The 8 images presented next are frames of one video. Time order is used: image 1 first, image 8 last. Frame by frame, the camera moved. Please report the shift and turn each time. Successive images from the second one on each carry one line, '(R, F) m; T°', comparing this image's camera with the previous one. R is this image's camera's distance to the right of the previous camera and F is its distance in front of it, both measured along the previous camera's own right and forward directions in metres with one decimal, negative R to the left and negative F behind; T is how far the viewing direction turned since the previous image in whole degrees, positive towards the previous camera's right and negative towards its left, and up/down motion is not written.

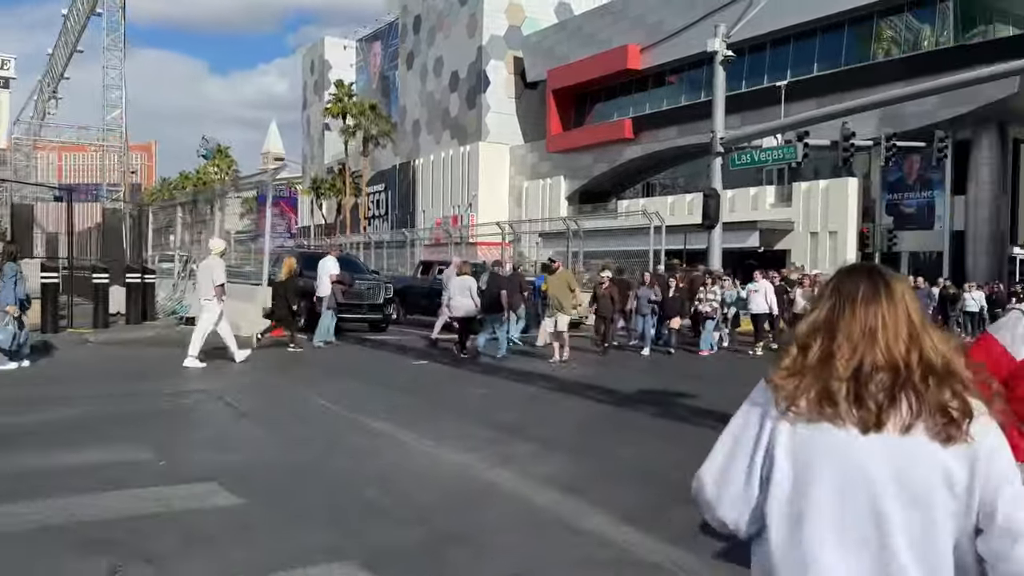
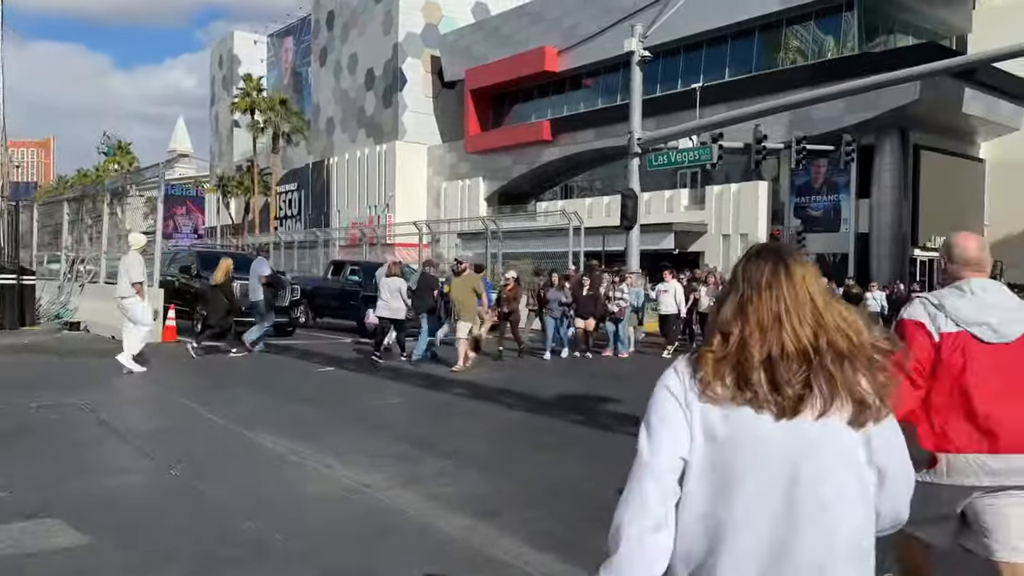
(0.0, +0.6) m; +6°
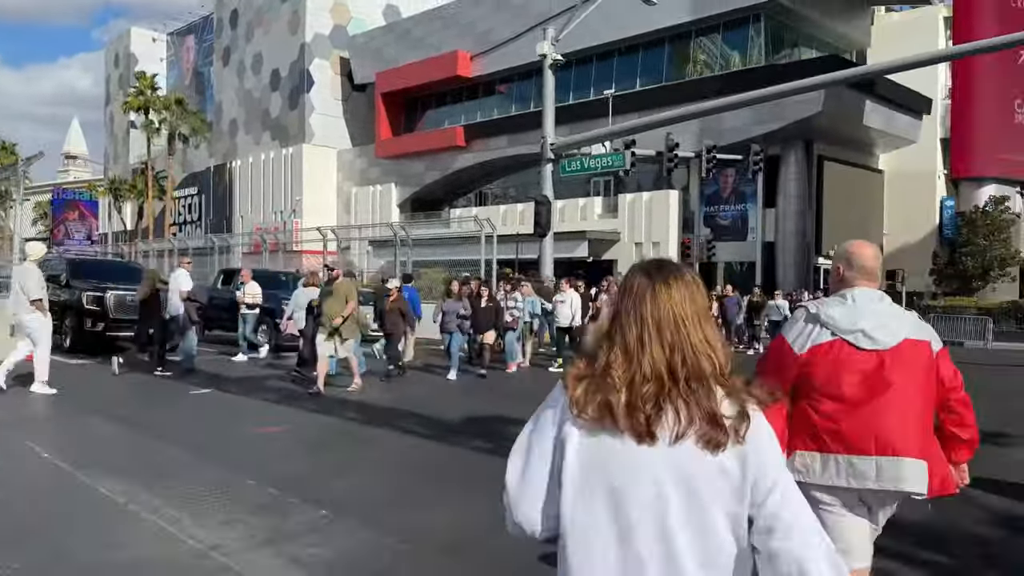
(+0.1, +0.8) m; +6°
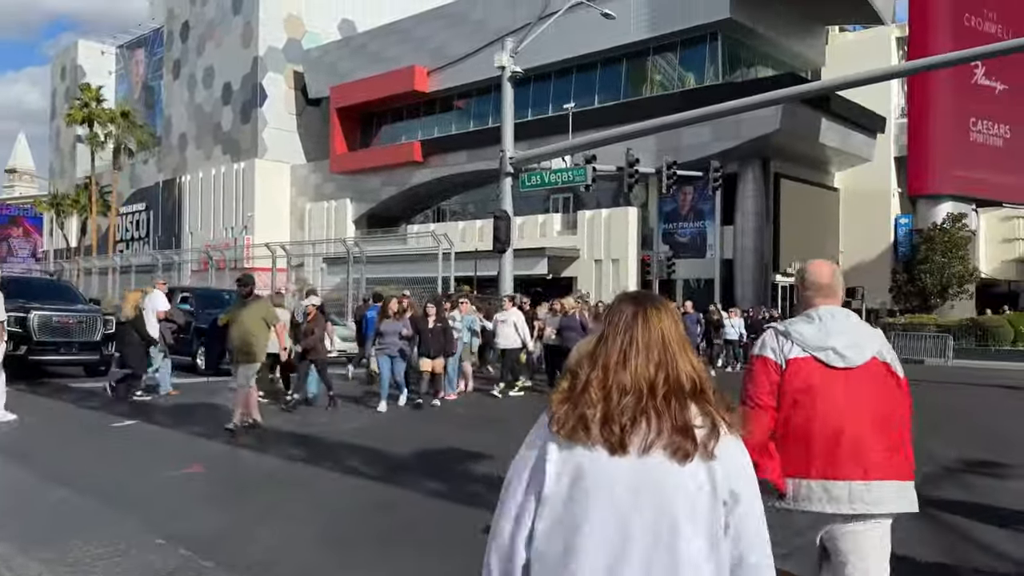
(0.0, +0.6) m; +3°
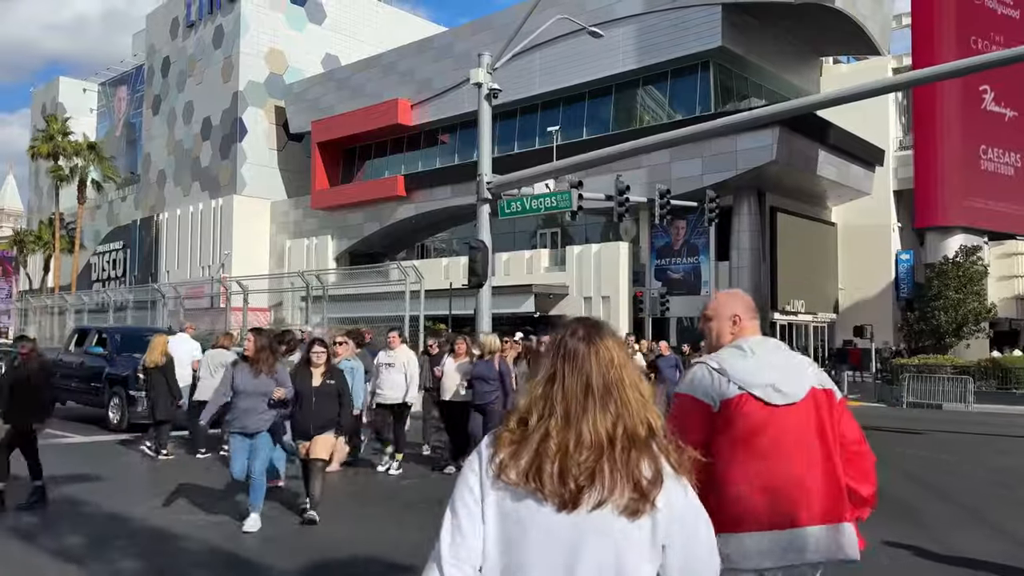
(+0.3, +1.7) m; +1°
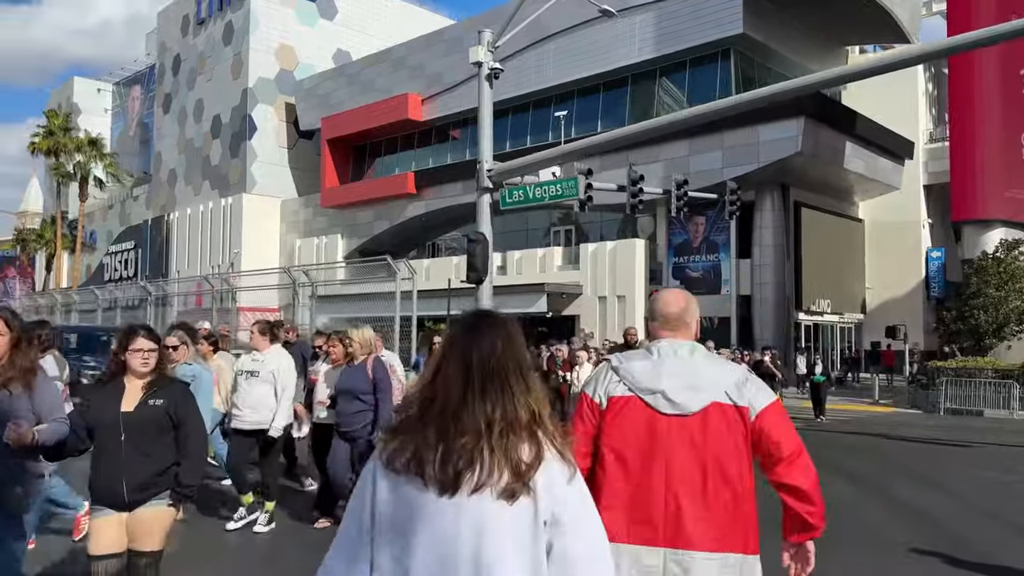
(+0.3, +1.2) m; -1°
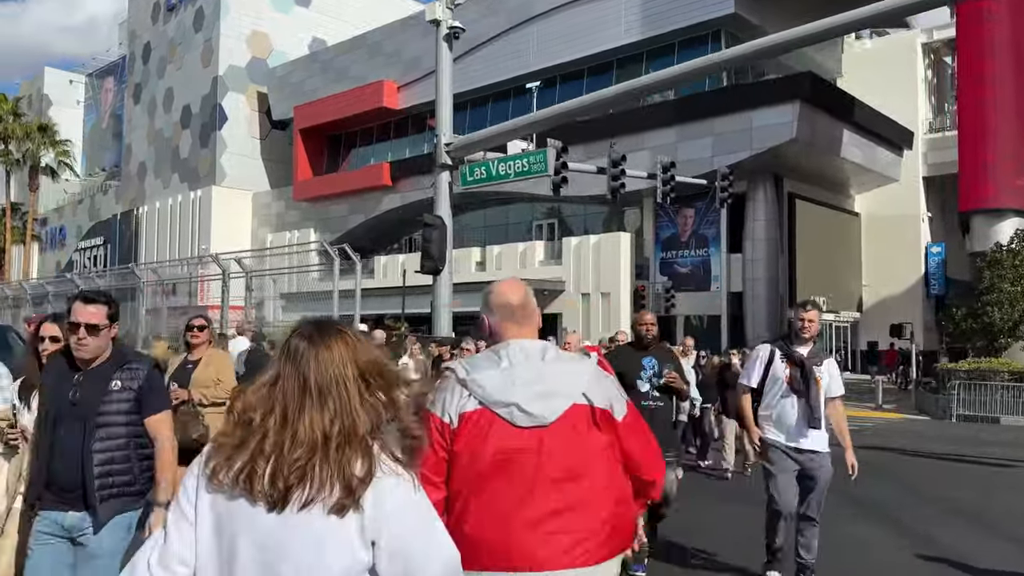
(+0.4, +1.7) m; +1°
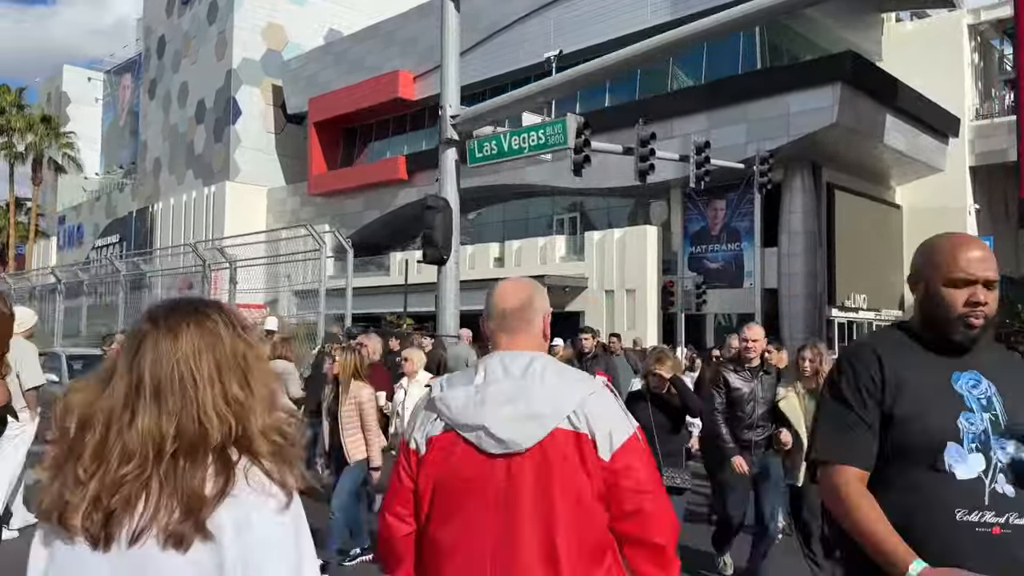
(+0.1, +1.4) m; -2°
